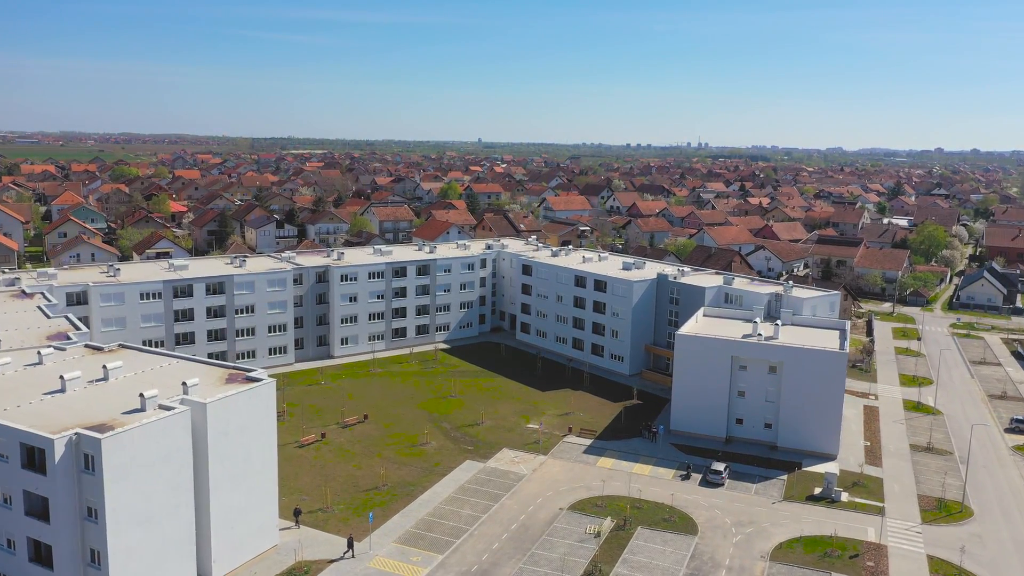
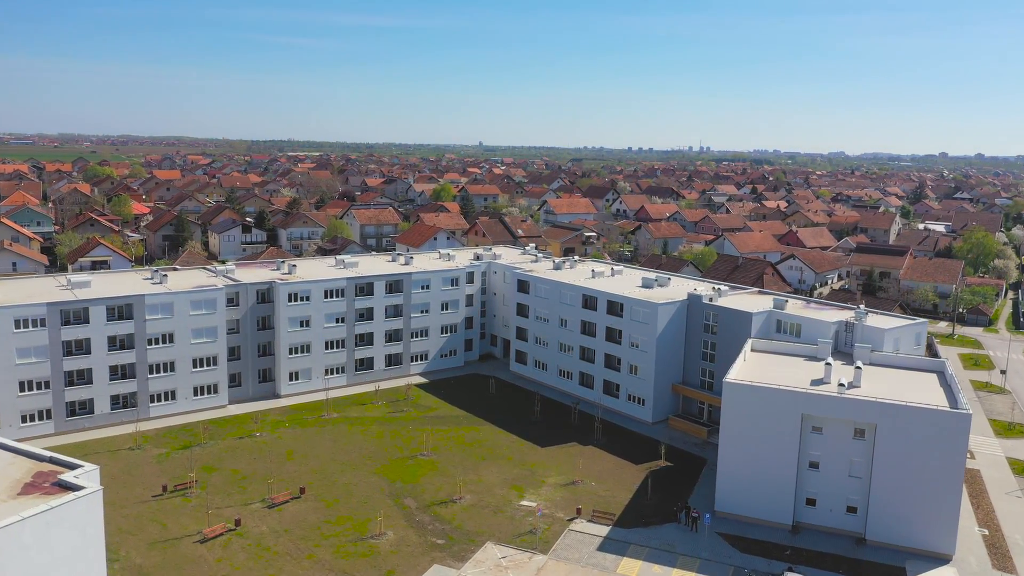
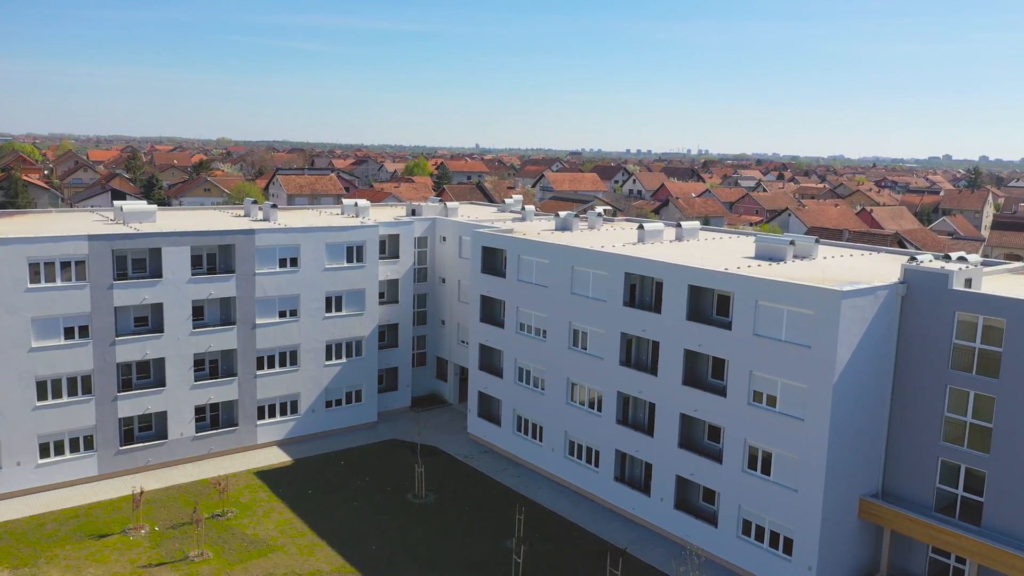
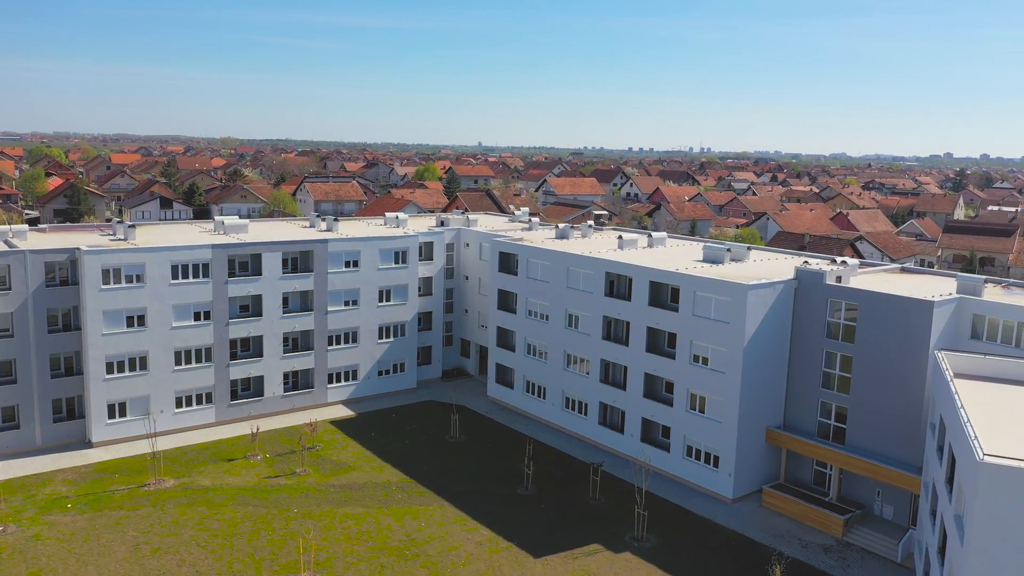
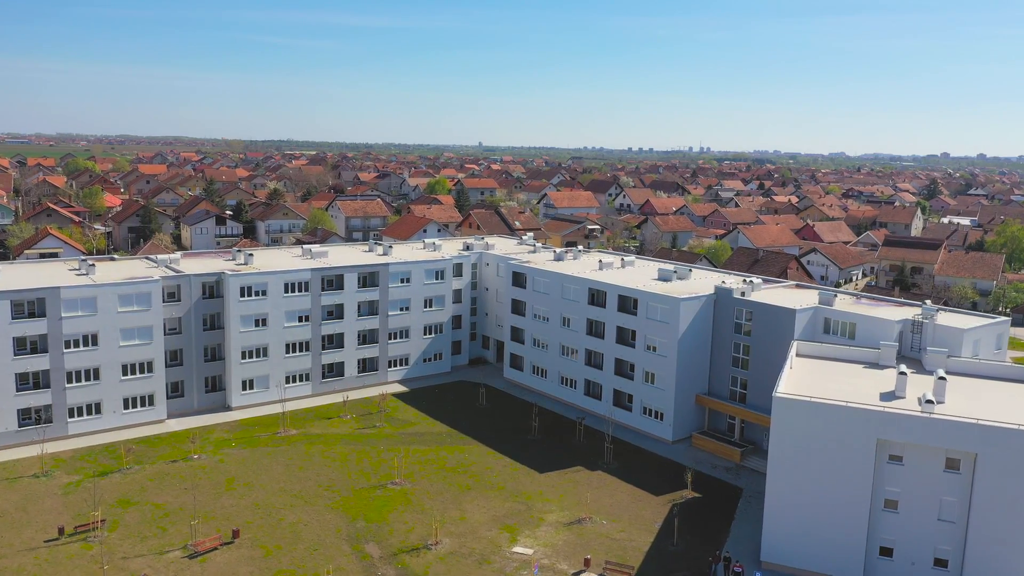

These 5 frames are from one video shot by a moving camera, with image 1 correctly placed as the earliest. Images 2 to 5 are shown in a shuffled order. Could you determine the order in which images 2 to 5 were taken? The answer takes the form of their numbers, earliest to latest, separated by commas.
2, 5, 4, 3
